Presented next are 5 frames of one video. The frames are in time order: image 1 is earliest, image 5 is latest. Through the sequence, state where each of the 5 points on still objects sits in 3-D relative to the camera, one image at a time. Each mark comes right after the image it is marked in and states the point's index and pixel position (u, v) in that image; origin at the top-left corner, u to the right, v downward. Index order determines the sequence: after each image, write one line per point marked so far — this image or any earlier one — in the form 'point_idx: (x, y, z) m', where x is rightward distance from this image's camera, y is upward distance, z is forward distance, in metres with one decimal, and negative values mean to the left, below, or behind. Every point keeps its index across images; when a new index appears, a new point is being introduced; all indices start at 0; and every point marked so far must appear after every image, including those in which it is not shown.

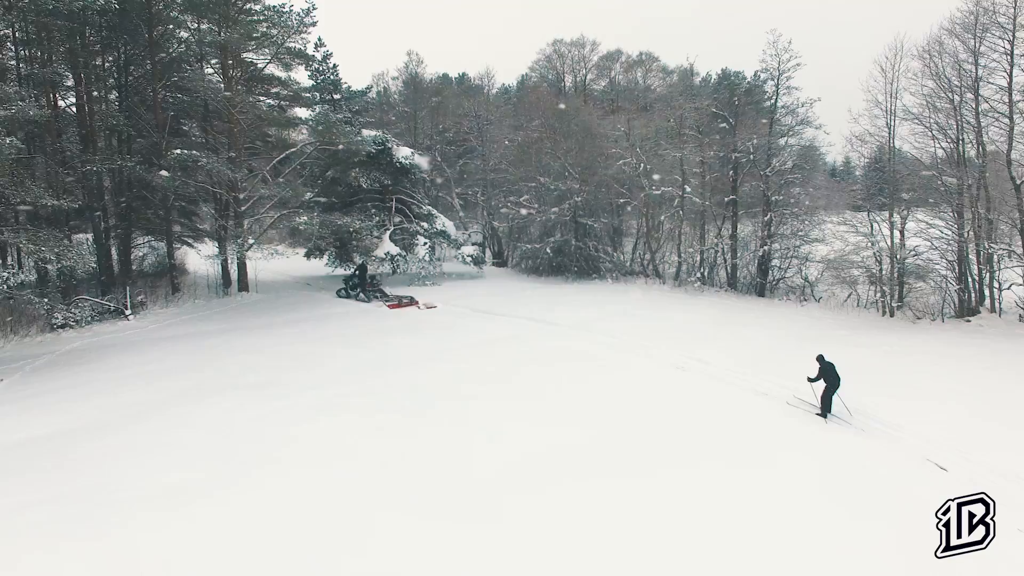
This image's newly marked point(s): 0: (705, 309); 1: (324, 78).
0: (+7.0, -0.7, +18.4) m
1: (-6.8, +7.6, +19.0) m
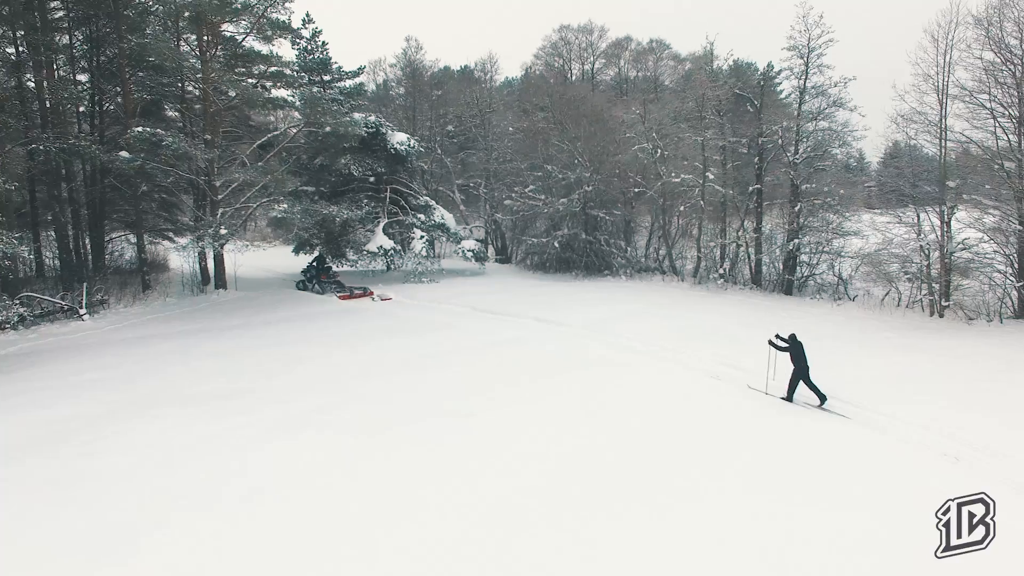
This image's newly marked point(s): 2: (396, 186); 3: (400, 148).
0: (+7.2, -0.7, +16.8) m
1: (-6.7, +7.7, +17.5) m
2: (-4.3, +3.8, +19.5) m
3: (-4.0, +5.1, +19.0) m
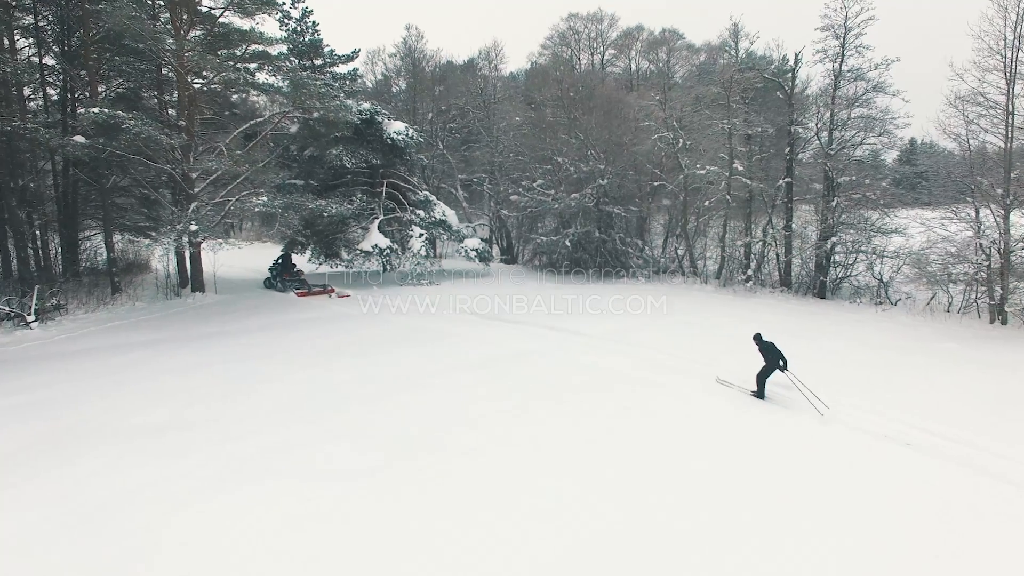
0: (+7.4, -0.8, +15.3) m
1: (-6.5, +7.6, +16.1) m
2: (-4.1, +3.7, +18.1) m
3: (-3.8, +5.1, +17.5) m
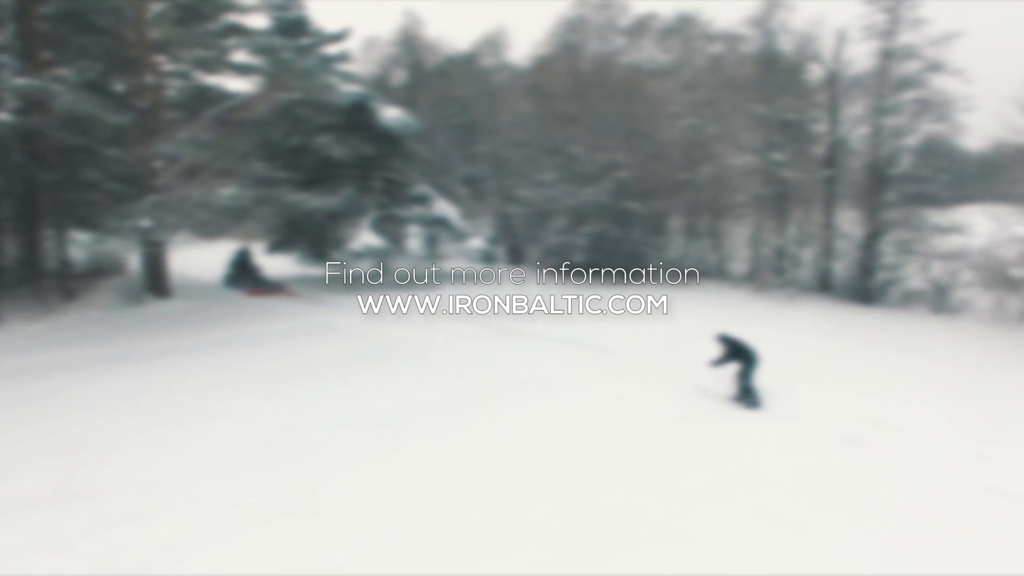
0: (+7.6, -0.9, +13.6) m
1: (-6.2, +7.5, +14.5) m
2: (-3.9, +3.6, +16.4) m
3: (-3.6, +4.9, +15.9) m
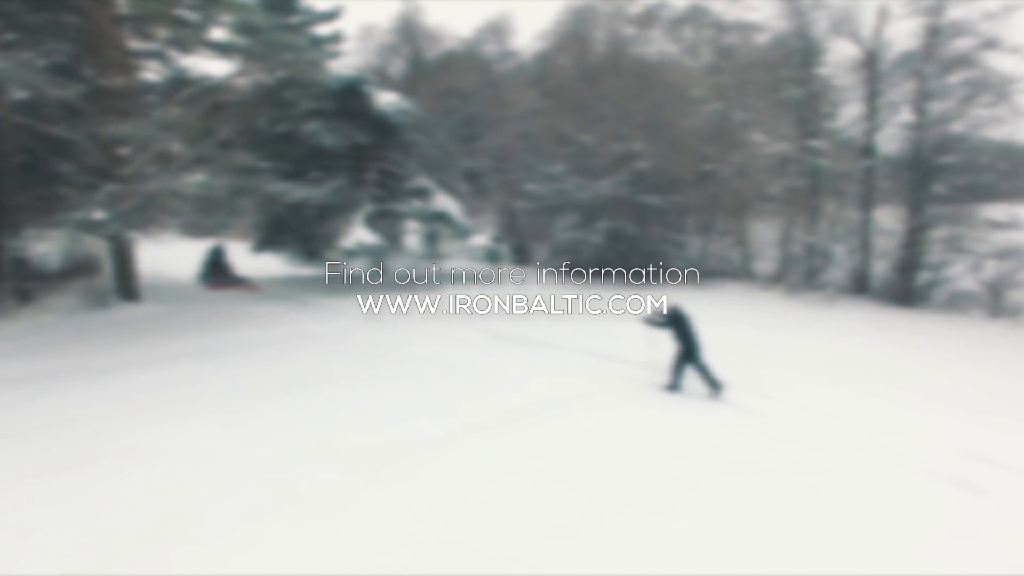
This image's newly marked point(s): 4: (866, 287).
0: (+7.8, -0.9, +12.3) m
1: (-6.0, +7.4, +13.2) m
2: (-3.7, +3.5, +15.2) m
3: (-3.4, +4.9, +14.6) m
4: (+9.8, +0.1, +14.9) m
